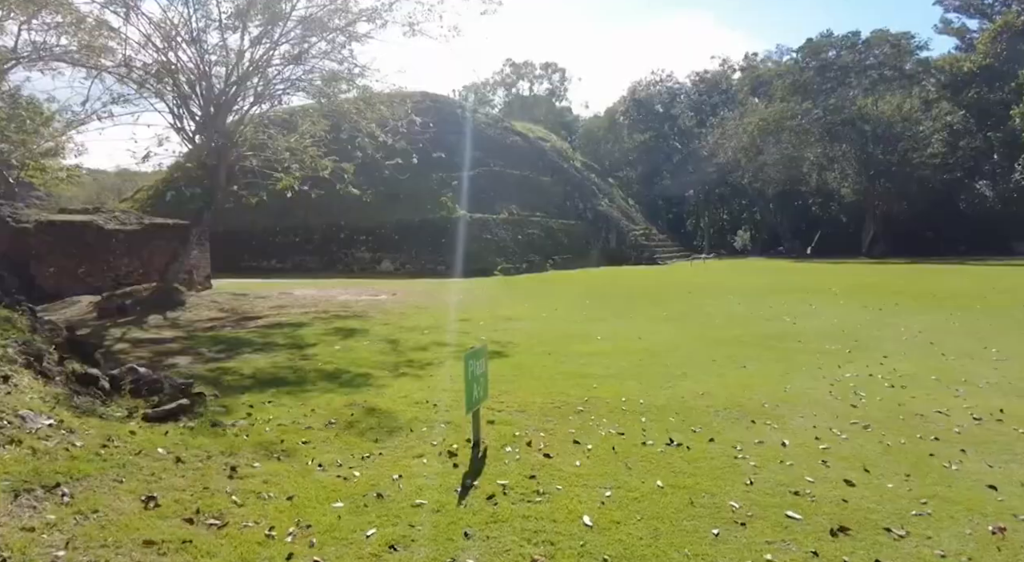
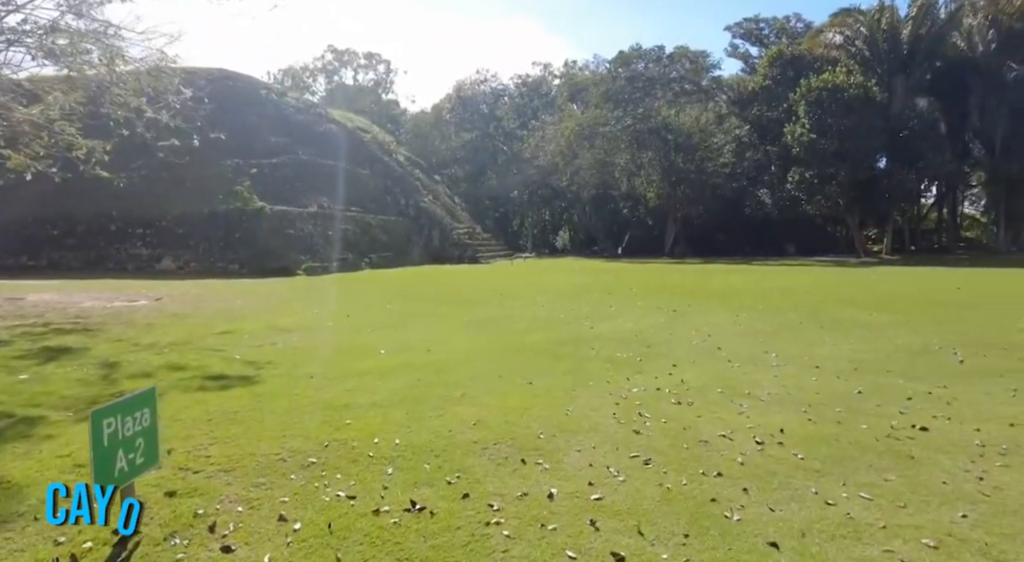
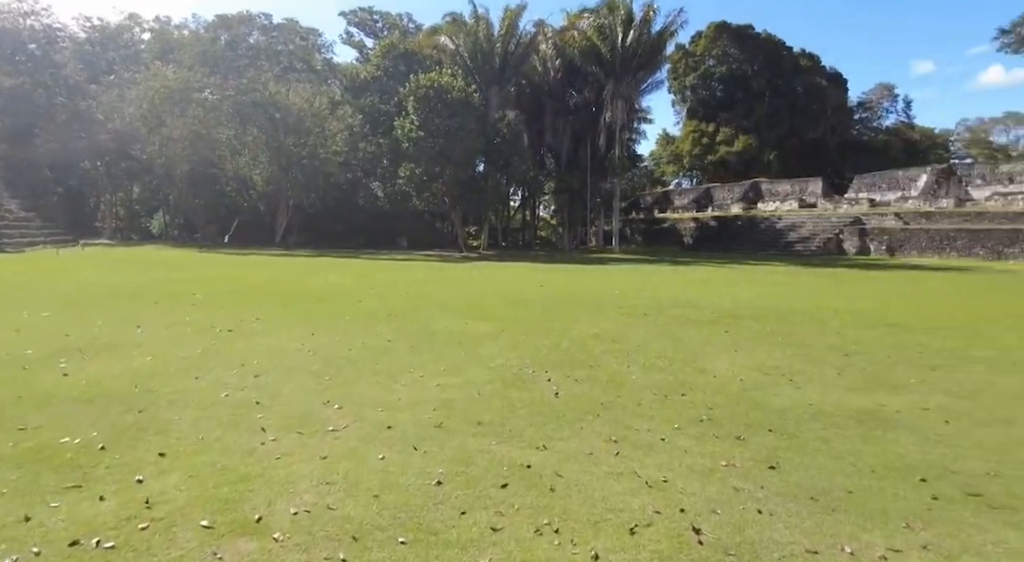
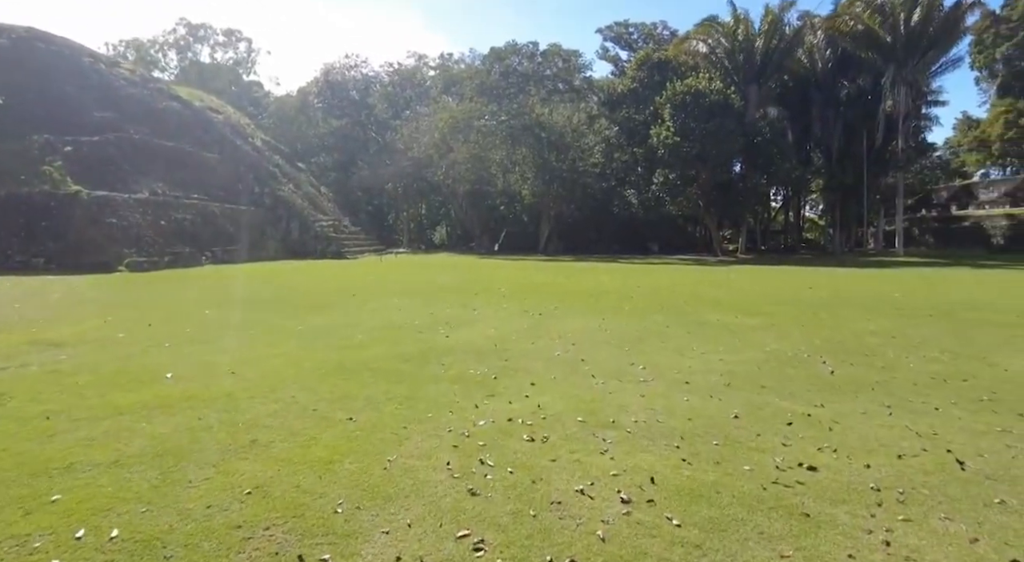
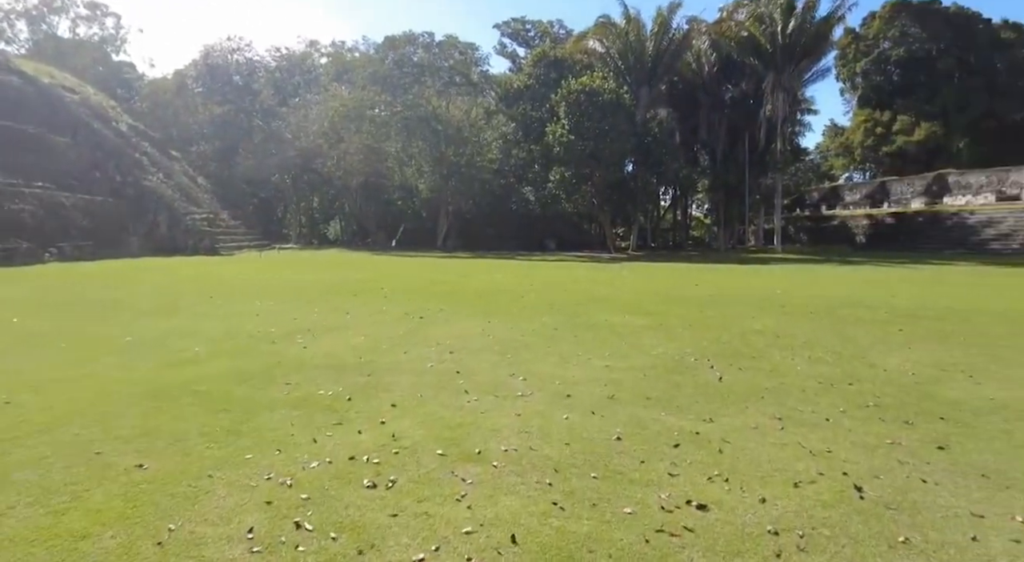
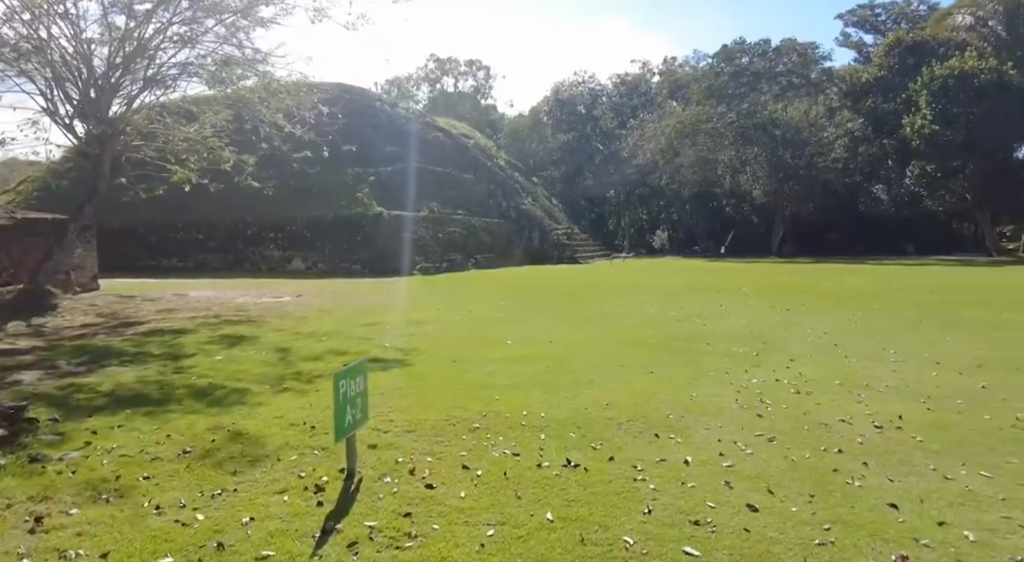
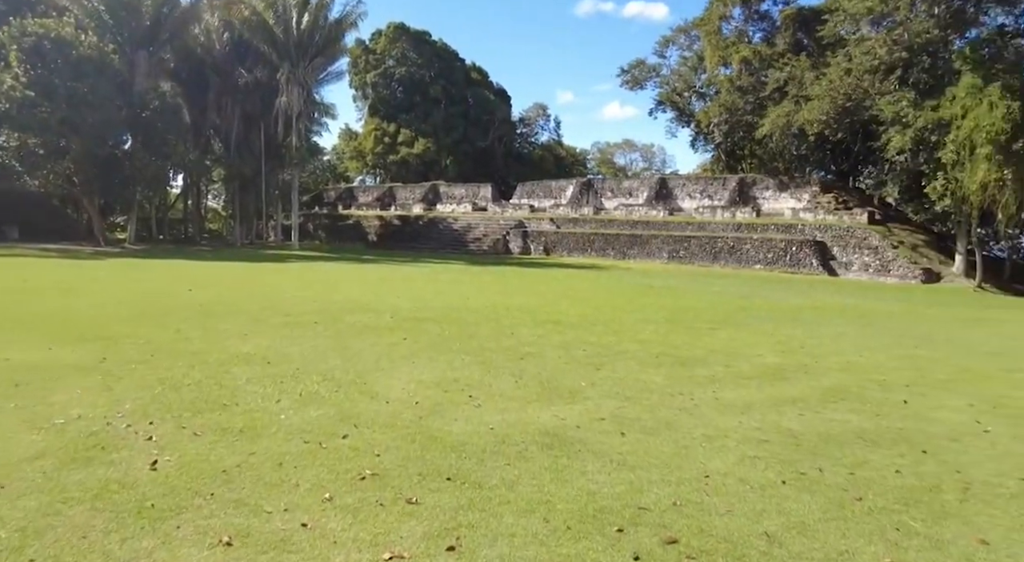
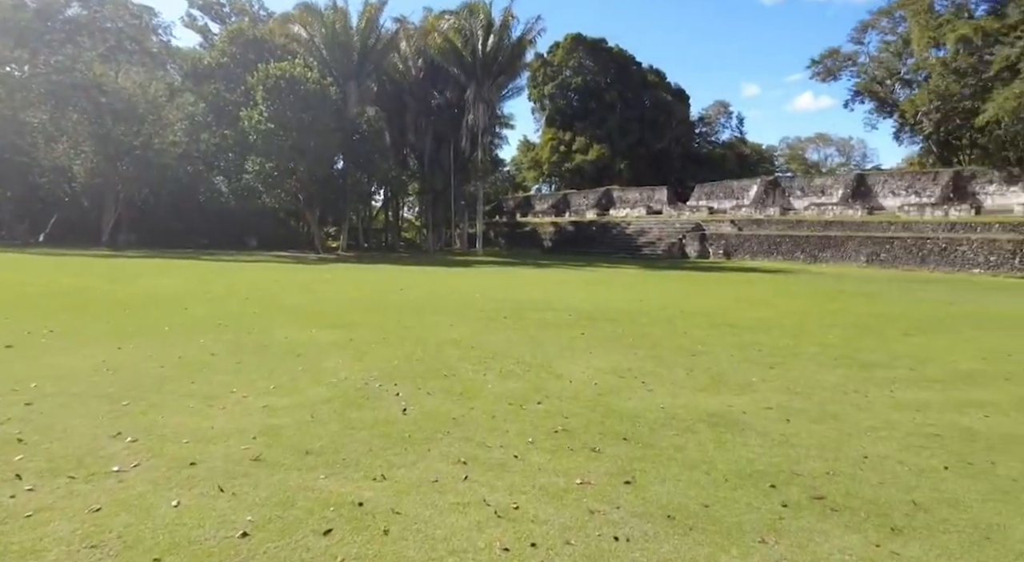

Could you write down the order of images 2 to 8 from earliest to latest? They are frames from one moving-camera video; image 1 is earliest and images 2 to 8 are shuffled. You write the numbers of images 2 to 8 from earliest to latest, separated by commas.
6, 2, 4, 5, 3, 8, 7
